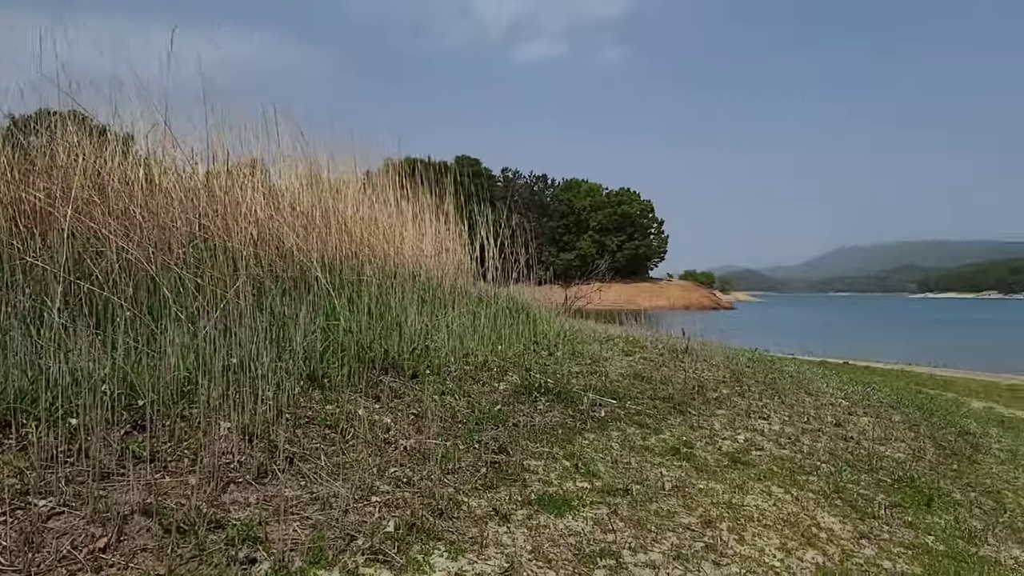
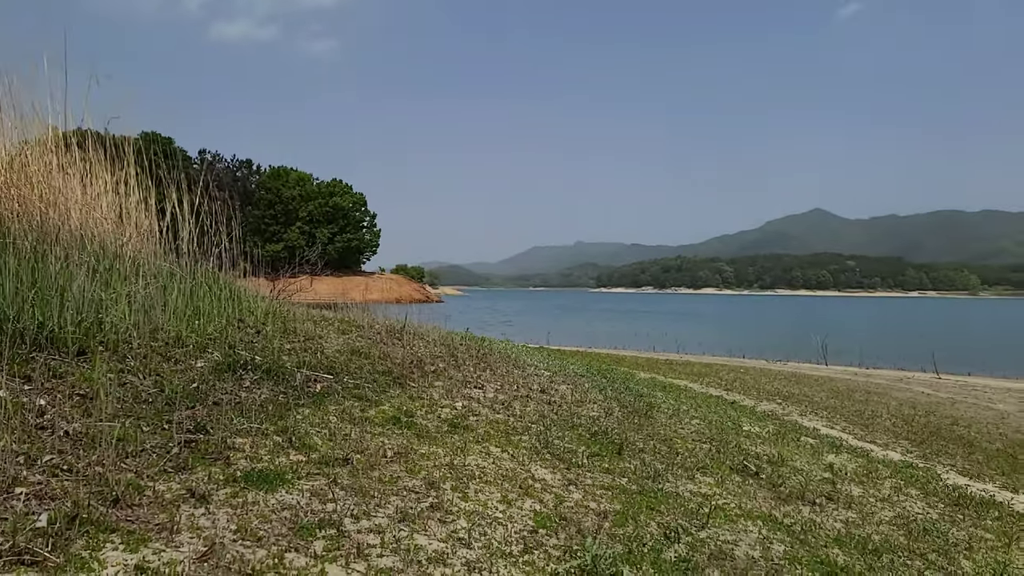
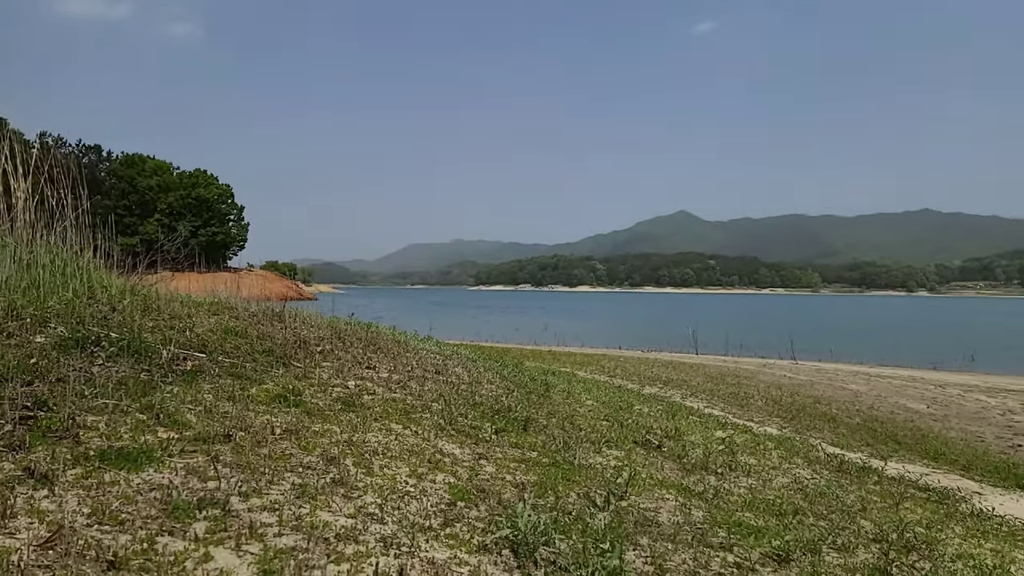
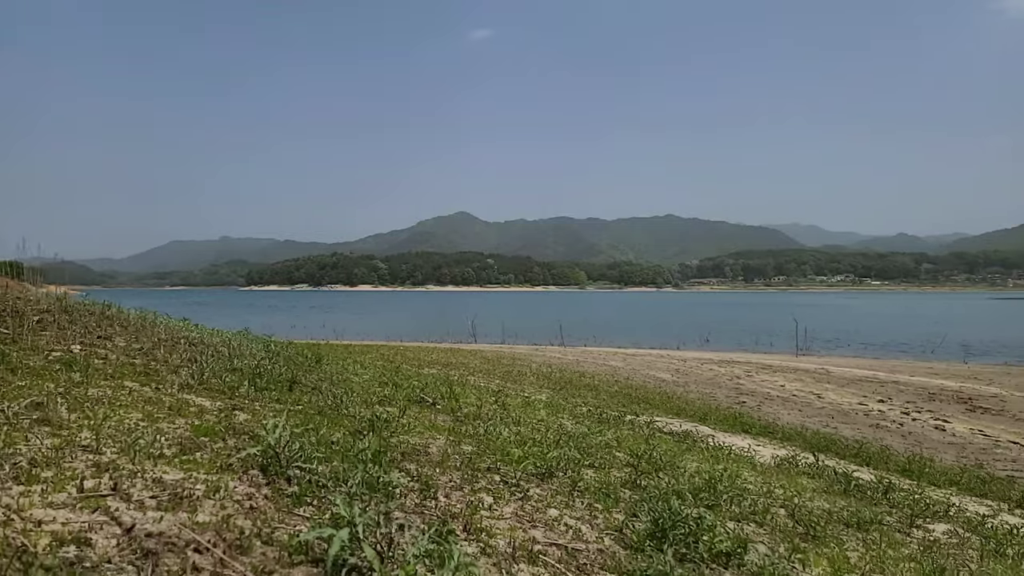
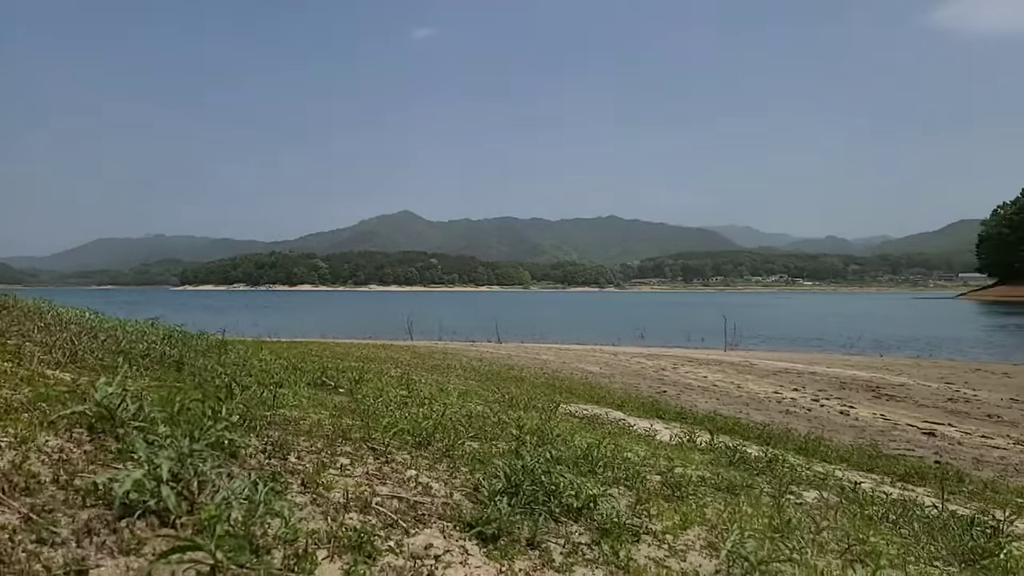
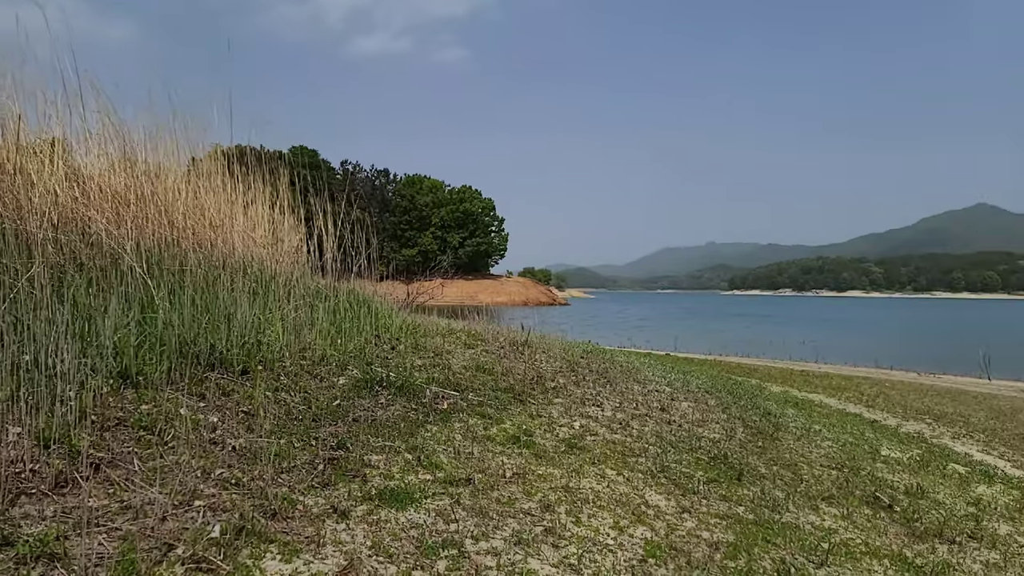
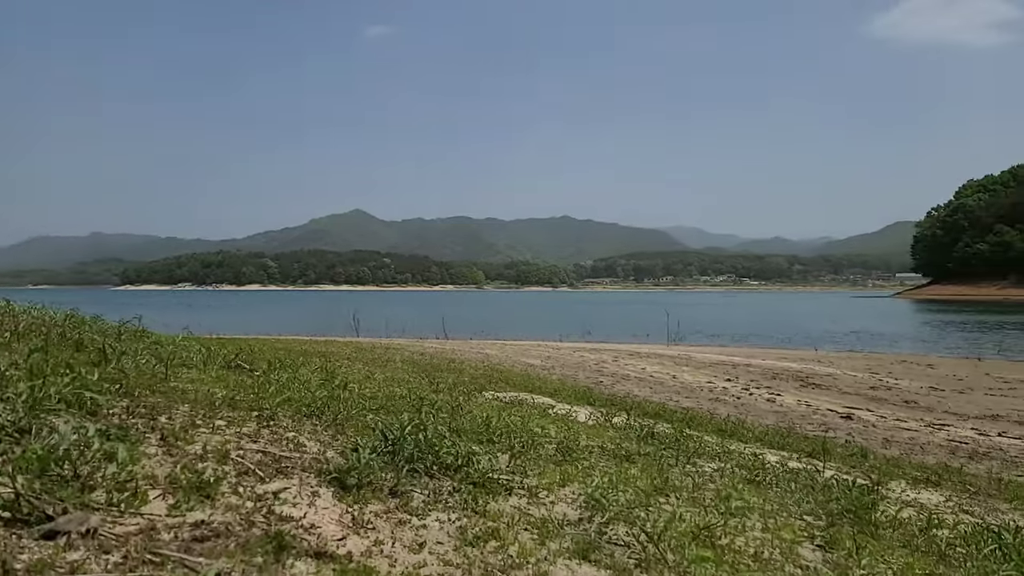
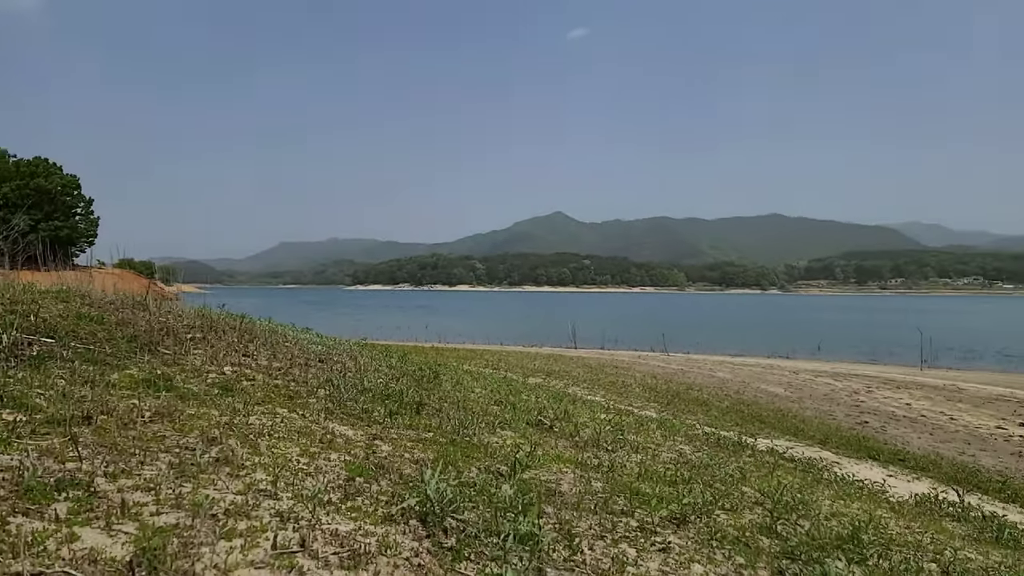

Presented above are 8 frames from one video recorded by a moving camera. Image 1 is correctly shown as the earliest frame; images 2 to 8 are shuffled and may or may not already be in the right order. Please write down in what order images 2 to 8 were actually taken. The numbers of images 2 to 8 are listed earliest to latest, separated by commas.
6, 2, 3, 8, 4, 5, 7
